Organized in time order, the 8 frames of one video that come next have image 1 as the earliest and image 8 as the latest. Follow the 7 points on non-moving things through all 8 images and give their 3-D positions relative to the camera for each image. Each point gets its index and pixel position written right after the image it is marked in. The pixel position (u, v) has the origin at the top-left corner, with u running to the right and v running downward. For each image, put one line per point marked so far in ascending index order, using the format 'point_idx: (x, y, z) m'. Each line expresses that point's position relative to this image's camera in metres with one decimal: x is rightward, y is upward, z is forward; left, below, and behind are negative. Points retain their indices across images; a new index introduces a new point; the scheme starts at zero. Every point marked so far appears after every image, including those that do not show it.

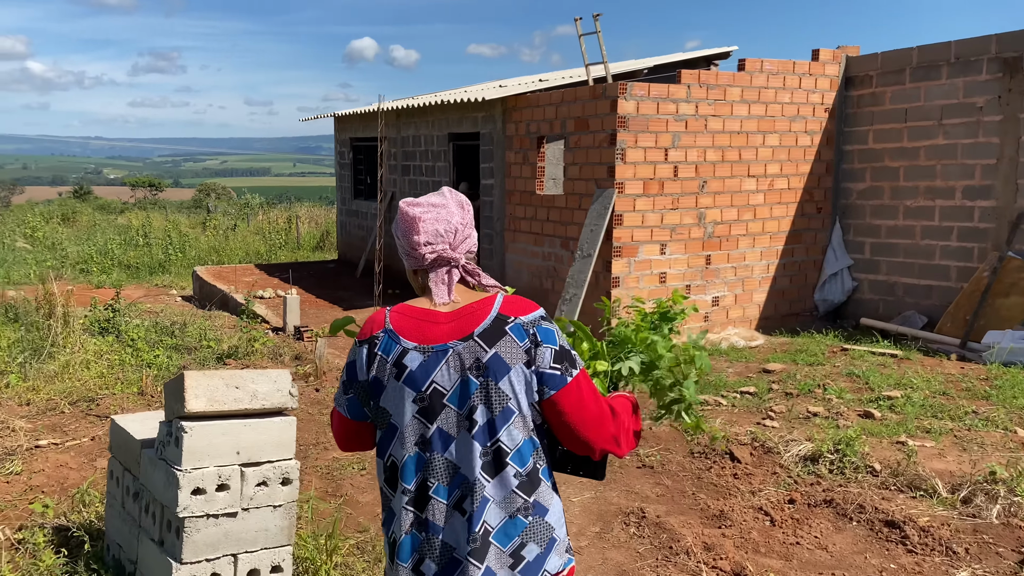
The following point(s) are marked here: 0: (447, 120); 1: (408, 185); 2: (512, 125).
0: (-0.9, +2.2, +11.2) m
1: (-1.5, +1.5, +12.3) m
2: (0.0, +1.8, +9.8) m
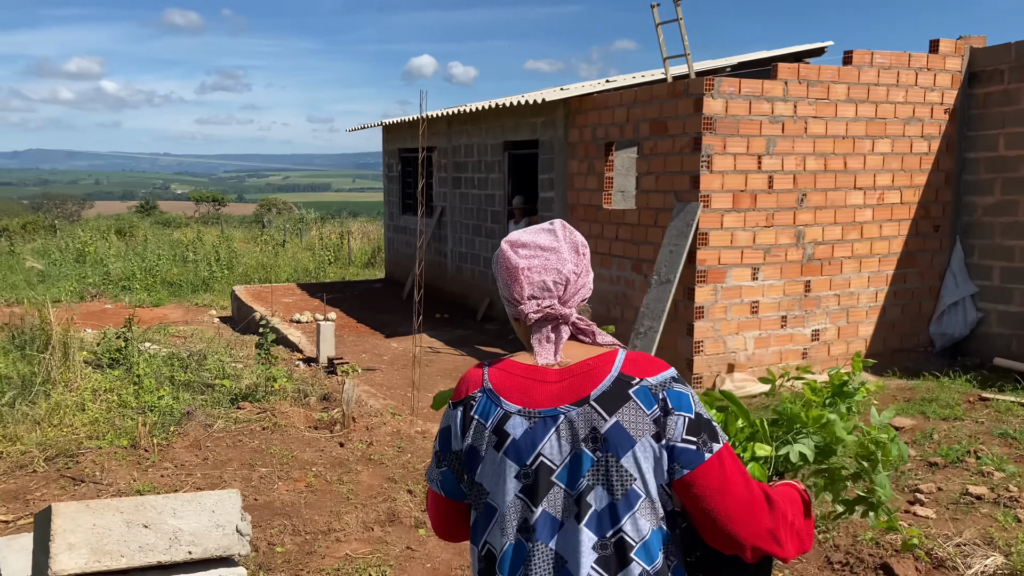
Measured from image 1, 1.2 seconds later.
0: (-0.1, +1.9, +10.0) m
1: (-0.7, +1.2, +11.3) m
2: (+0.6, +1.6, +8.6) m
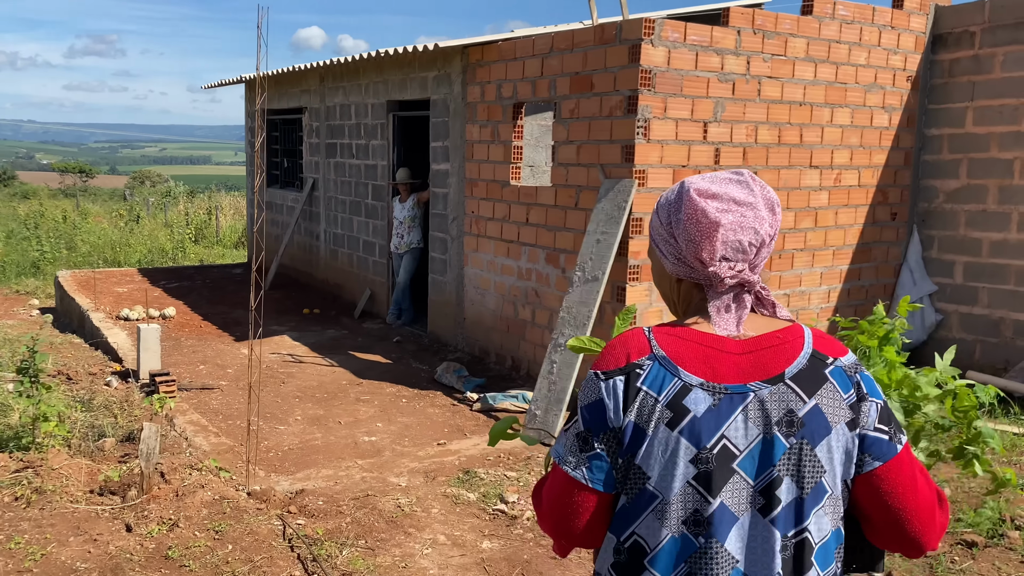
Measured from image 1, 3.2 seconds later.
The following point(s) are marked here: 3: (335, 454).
0: (-1.2, +2.0, +8.3) m
1: (-2.0, +1.3, +9.5) m
2: (-0.3, +1.6, +7.0) m
3: (-1.0, -0.9, +4.9) m
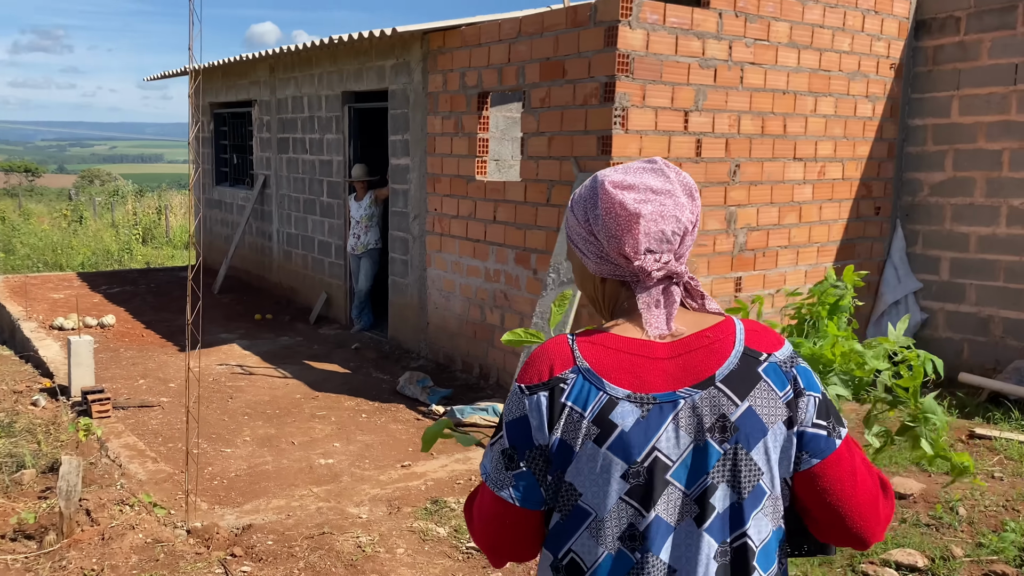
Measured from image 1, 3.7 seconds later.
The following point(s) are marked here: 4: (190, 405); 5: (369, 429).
0: (-1.6, +1.9, +7.8) m
1: (-2.4, +1.3, +8.9) m
2: (-0.6, +1.6, +6.5) m
3: (-1.2, -1.0, +4.4) m
4: (-2.1, -0.8, +5.6) m
5: (-0.9, -0.9, +5.2) m
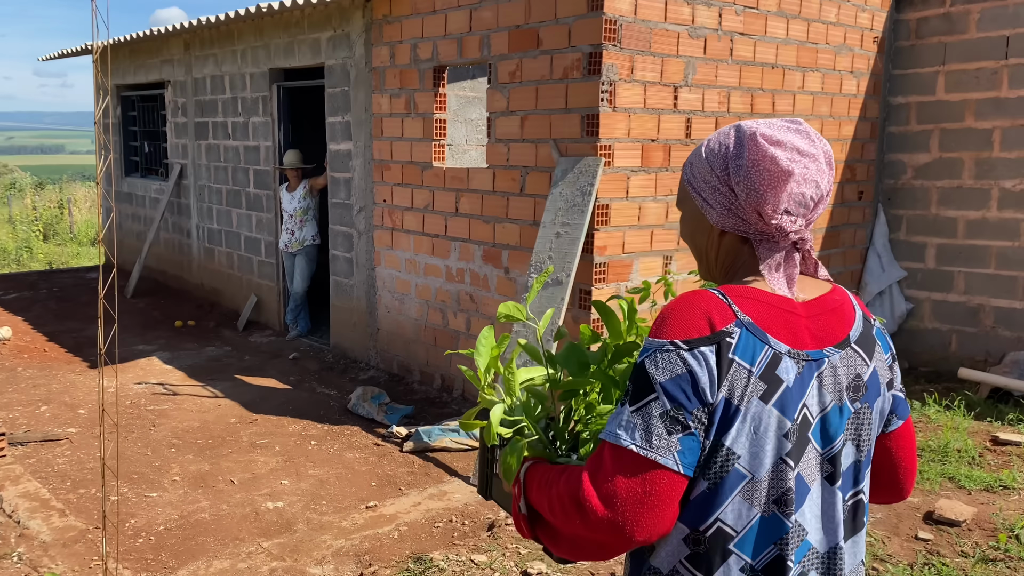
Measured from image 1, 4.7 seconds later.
0: (-2.0, +1.9, +6.9) m
1: (-2.8, +1.2, +8.0) m
2: (-0.9, +1.6, +5.7) m
3: (-1.2, -1.0, +3.7) m
4: (-2.2, -0.8, +4.7) m
5: (-1.0, -0.9, +4.5) m
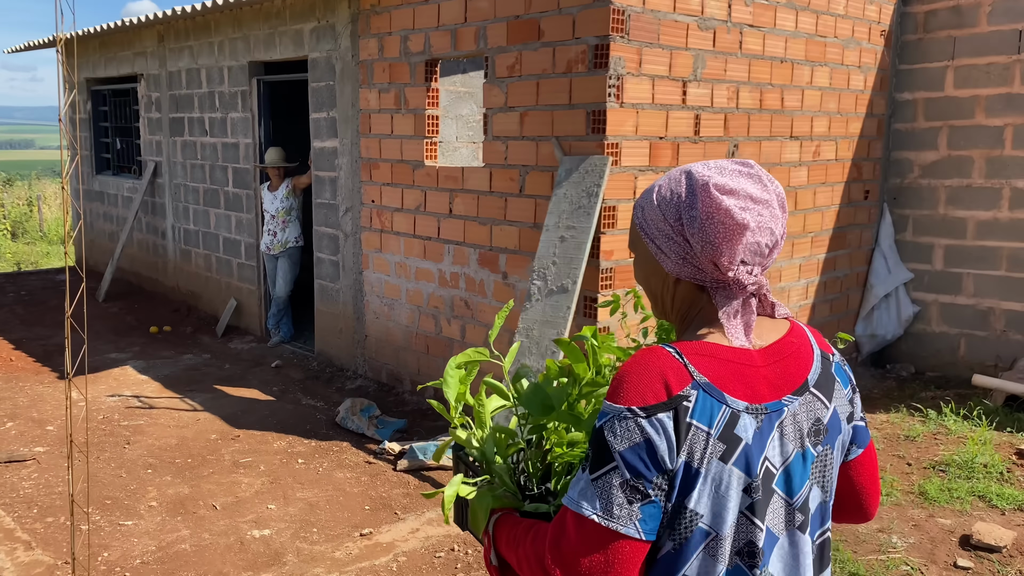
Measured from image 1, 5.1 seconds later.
0: (-2.0, +1.9, +6.6) m
1: (-2.9, +1.2, +7.6) m
2: (-0.9, +1.5, +5.4) m
3: (-1.2, -1.1, +3.4) m
4: (-2.2, -0.9, +4.4) m
5: (-1.0, -0.9, +4.2) m
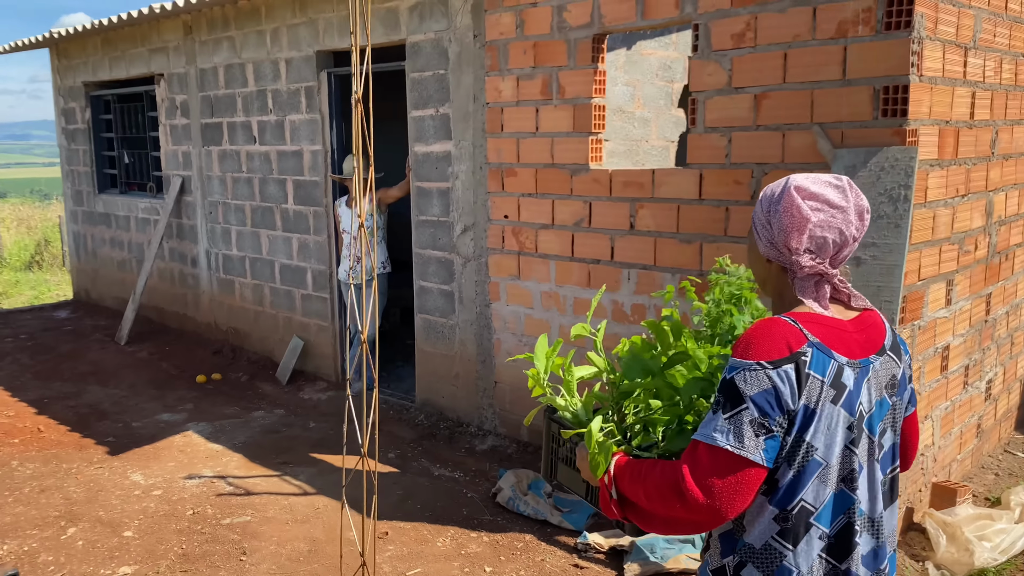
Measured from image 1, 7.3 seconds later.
0: (-1.3, +1.6, +5.4) m
1: (-2.2, +0.9, +6.4) m
2: (-0.1, +1.4, +4.3) m
3: (-0.1, -1.3, +2.2) m
4: (-1.2, -1.1, +3.2) m
5: (0.0, -1.1, +3.1) m
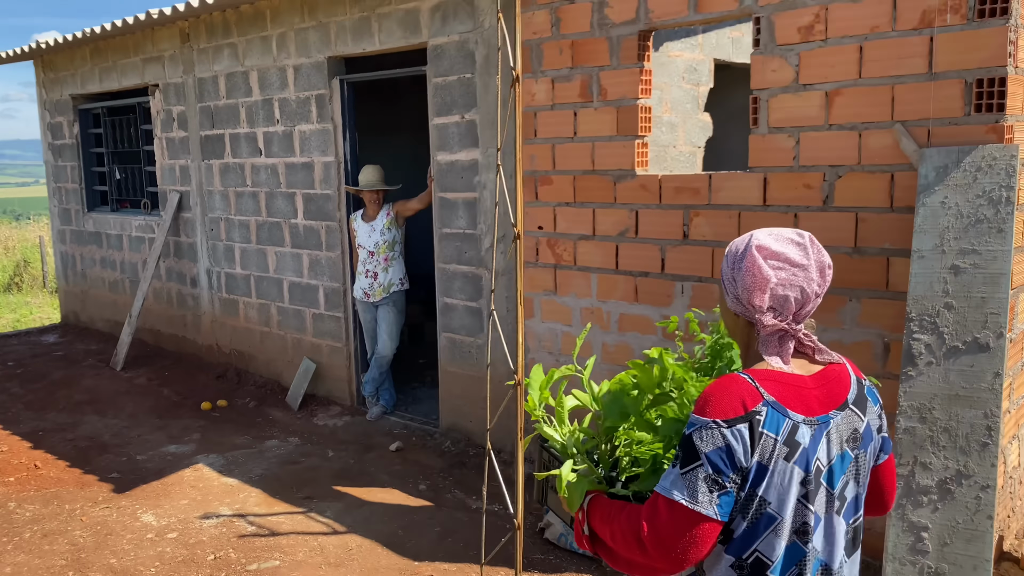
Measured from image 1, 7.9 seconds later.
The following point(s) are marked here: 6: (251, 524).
0: (-1.1, +1.5, +5.1) m
1: (-2.1, +0.8, +6.1) m
2: (+0.1, +1.3, +4.0) m
3: (+0.1, -1.3, +1.9) m
4: (-1.0, -1.2, +2.9) m
5: (+0.3, -1.2, +2.8) m
6: (-1.2, -1.0, +3.8) m
